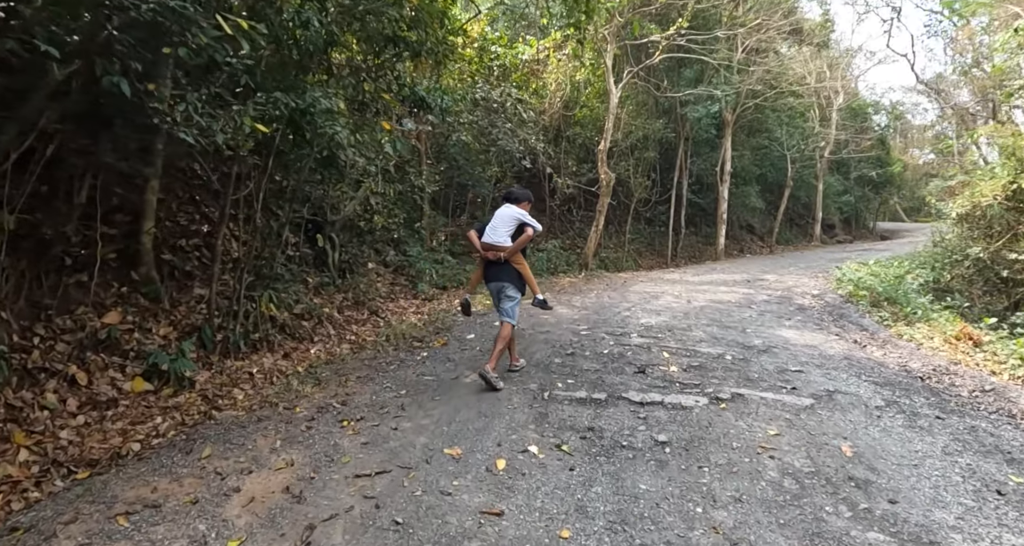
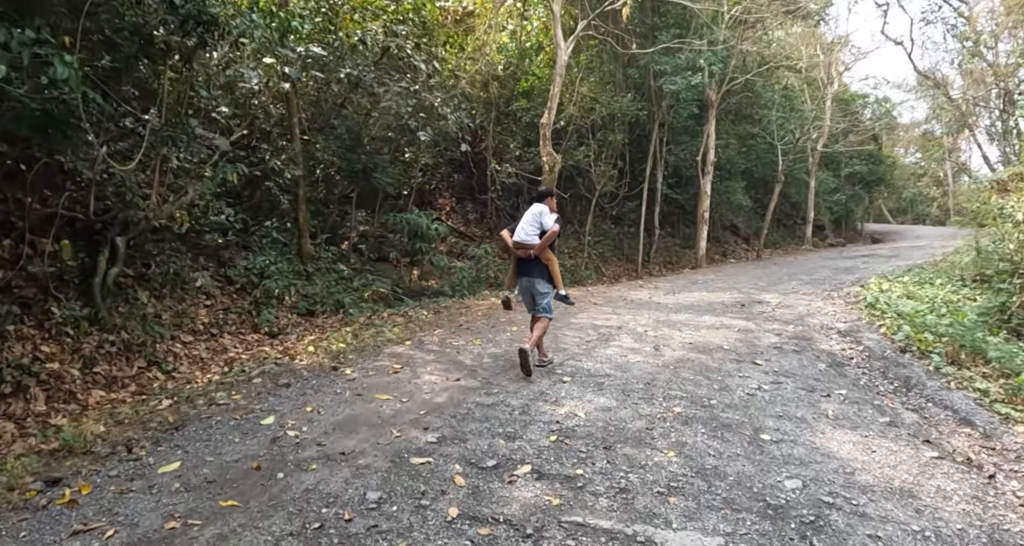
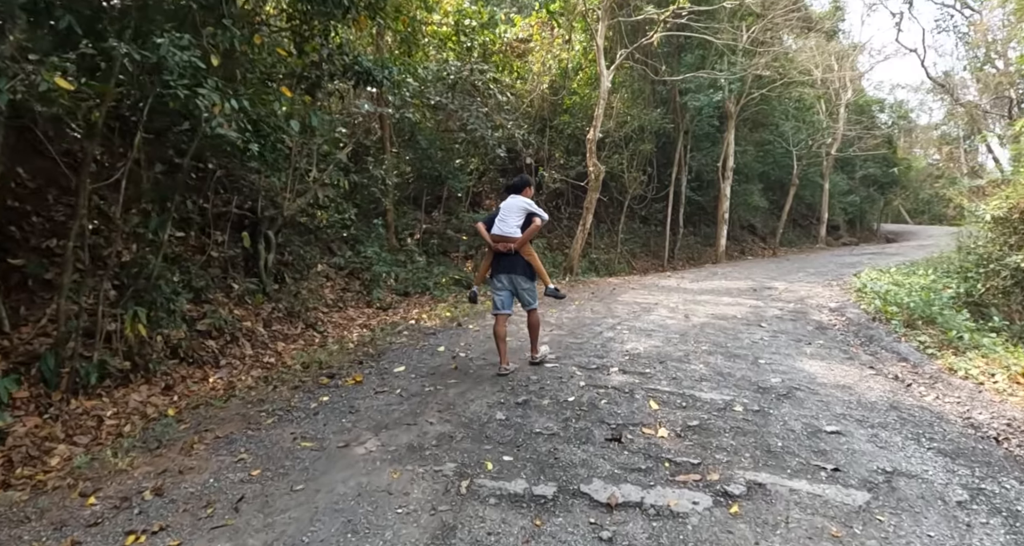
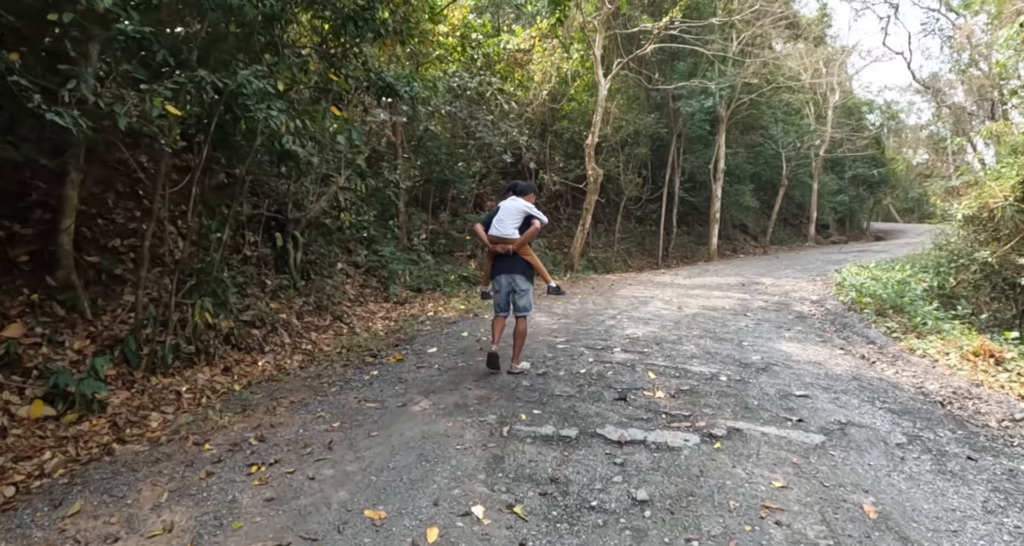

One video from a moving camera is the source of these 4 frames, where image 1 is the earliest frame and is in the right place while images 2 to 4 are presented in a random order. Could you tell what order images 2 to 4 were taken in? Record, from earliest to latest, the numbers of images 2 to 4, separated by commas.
4, 3, 2
